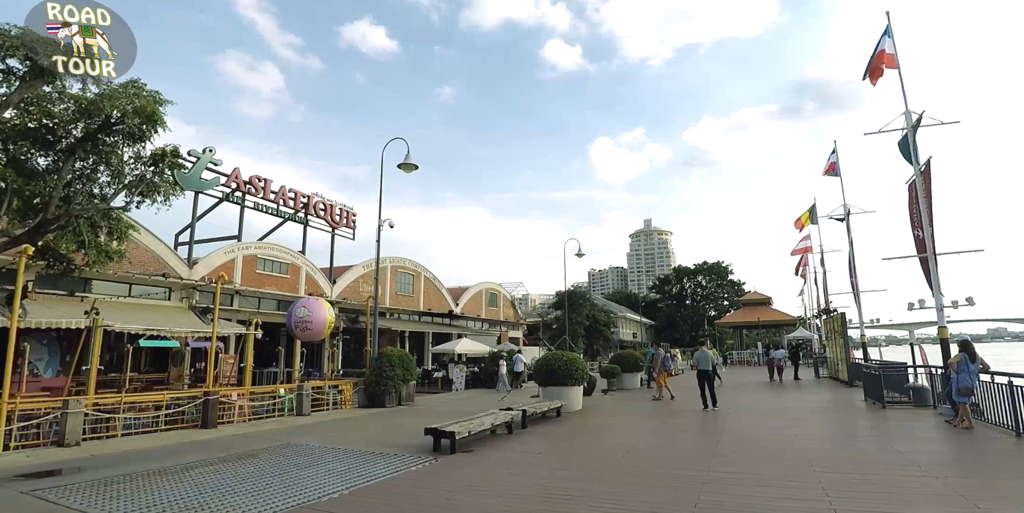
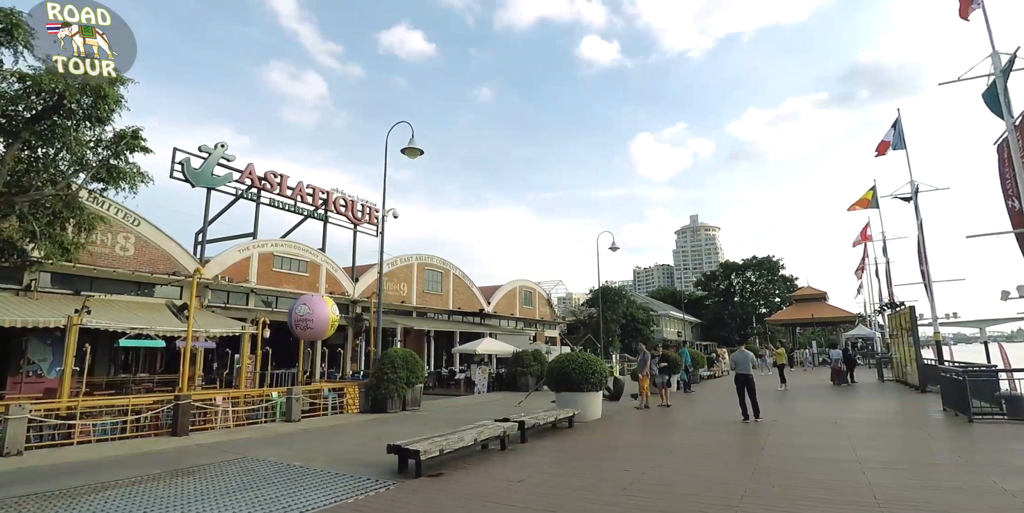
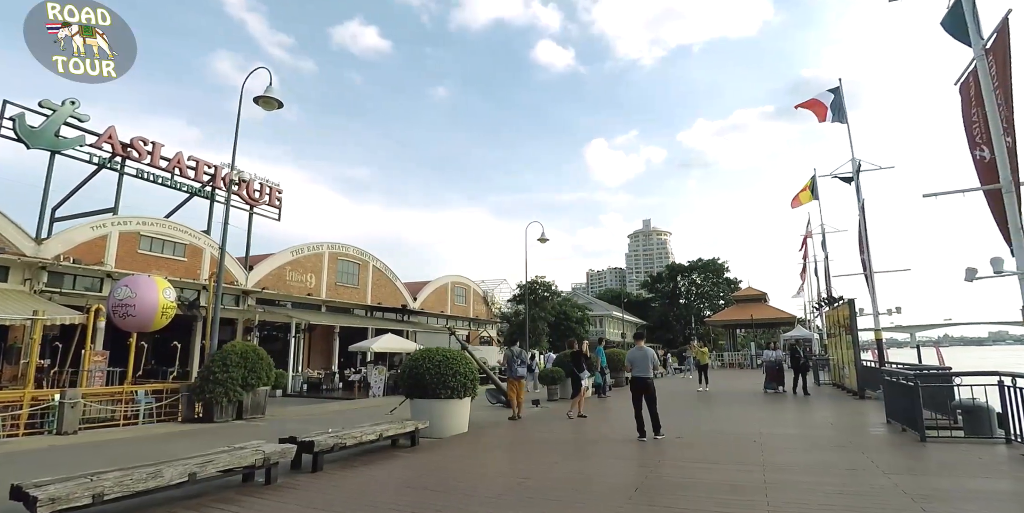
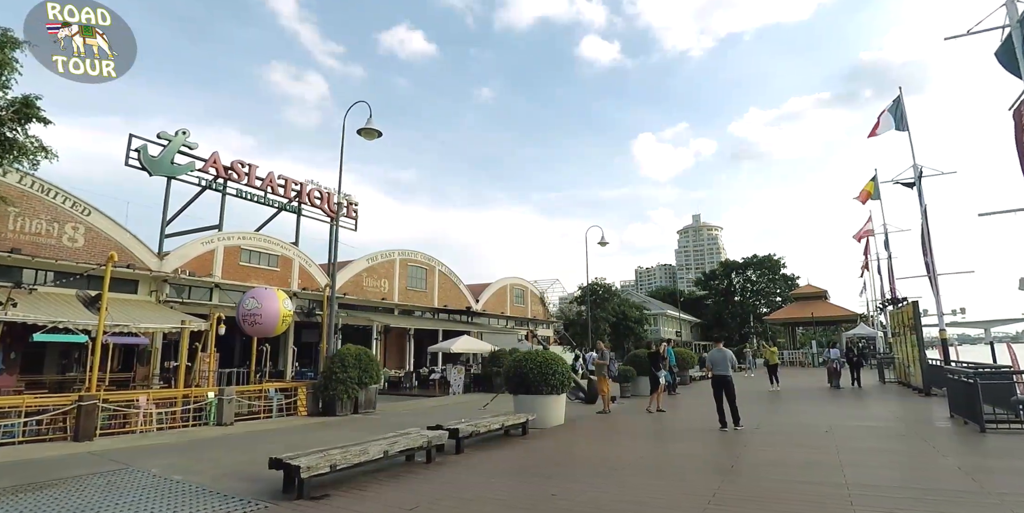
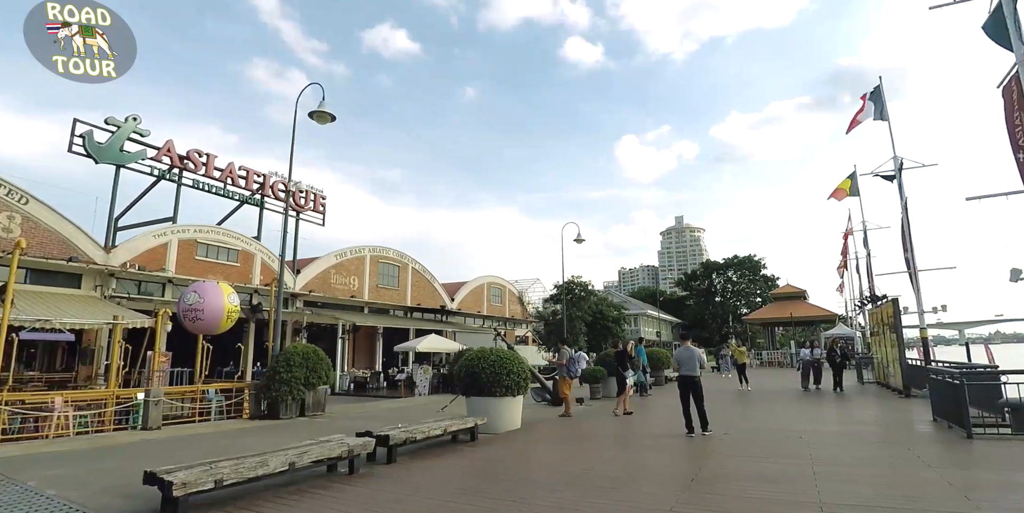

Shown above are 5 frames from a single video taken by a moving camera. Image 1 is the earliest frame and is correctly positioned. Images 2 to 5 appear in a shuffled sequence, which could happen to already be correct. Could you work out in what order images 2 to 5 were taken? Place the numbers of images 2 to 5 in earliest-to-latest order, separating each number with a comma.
2, 4, 5, 3
